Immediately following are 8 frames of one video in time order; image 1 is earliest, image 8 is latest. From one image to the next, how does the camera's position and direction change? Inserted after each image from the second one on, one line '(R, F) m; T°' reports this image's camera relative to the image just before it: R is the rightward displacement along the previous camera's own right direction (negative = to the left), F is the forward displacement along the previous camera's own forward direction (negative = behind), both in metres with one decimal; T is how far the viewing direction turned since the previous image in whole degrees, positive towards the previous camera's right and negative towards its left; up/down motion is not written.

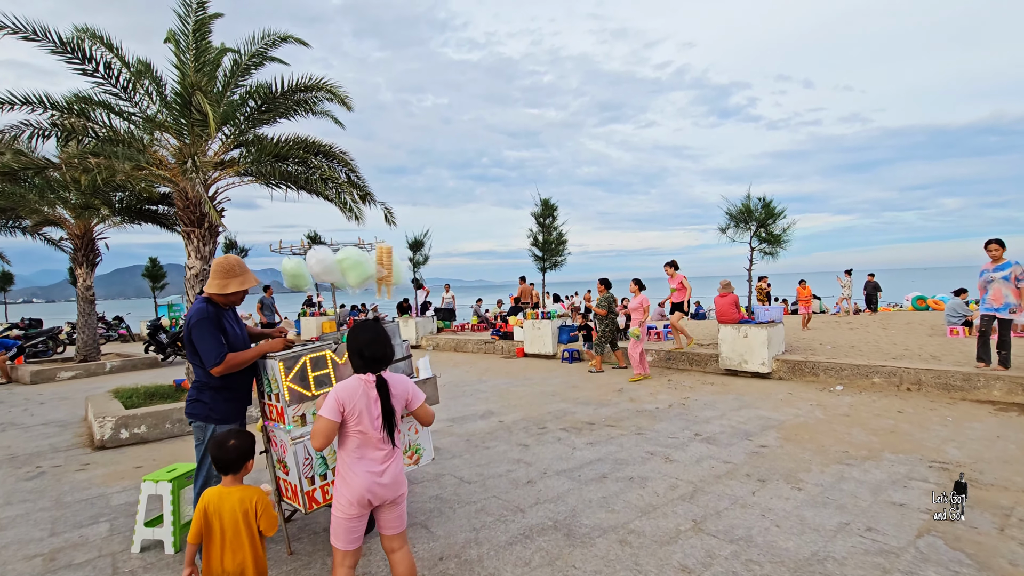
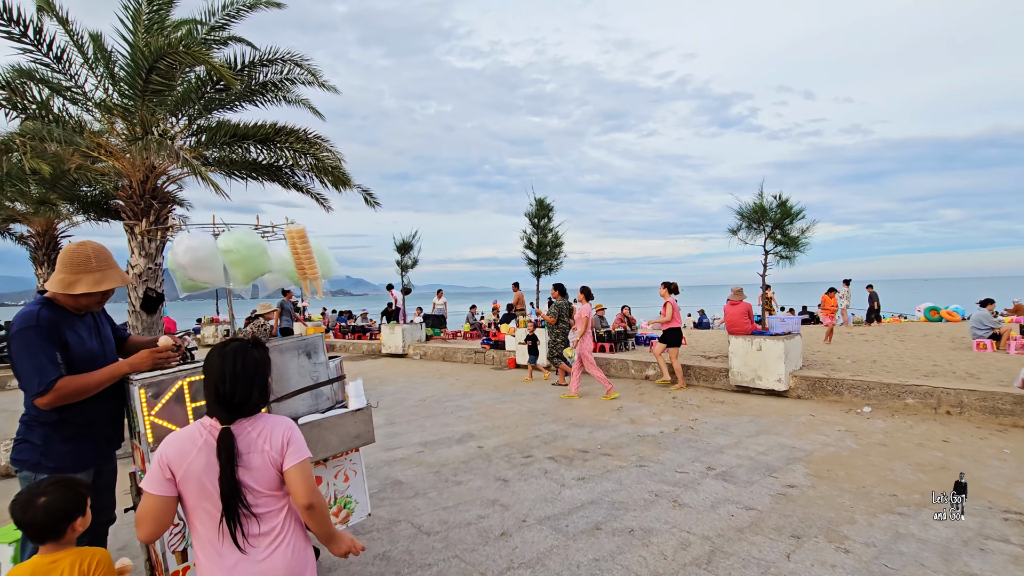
(+0.2, +0.8) m; 0°
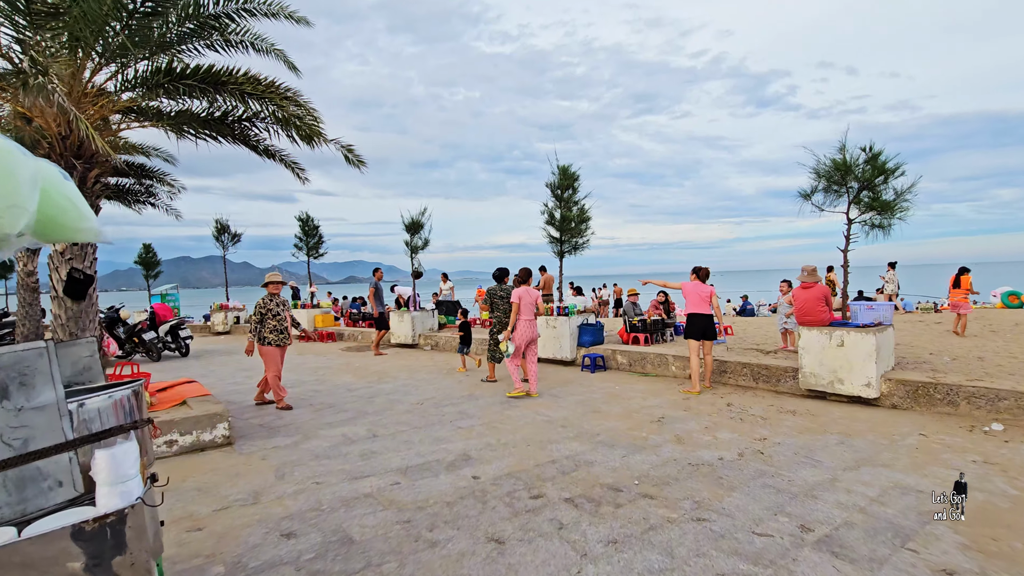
(+0.2, +1.4) m; -3°
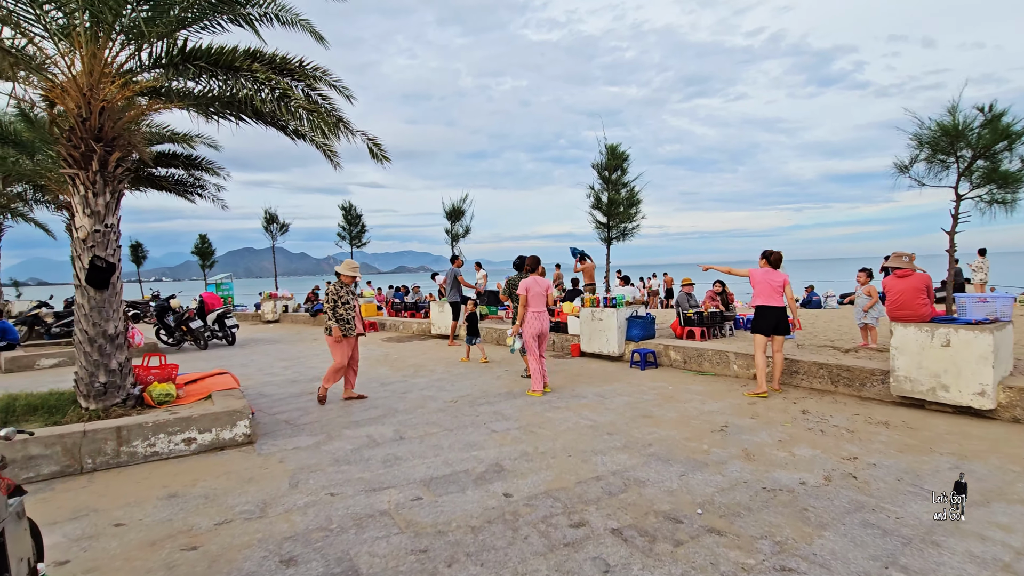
(+0.1, +0.6) m; -5°
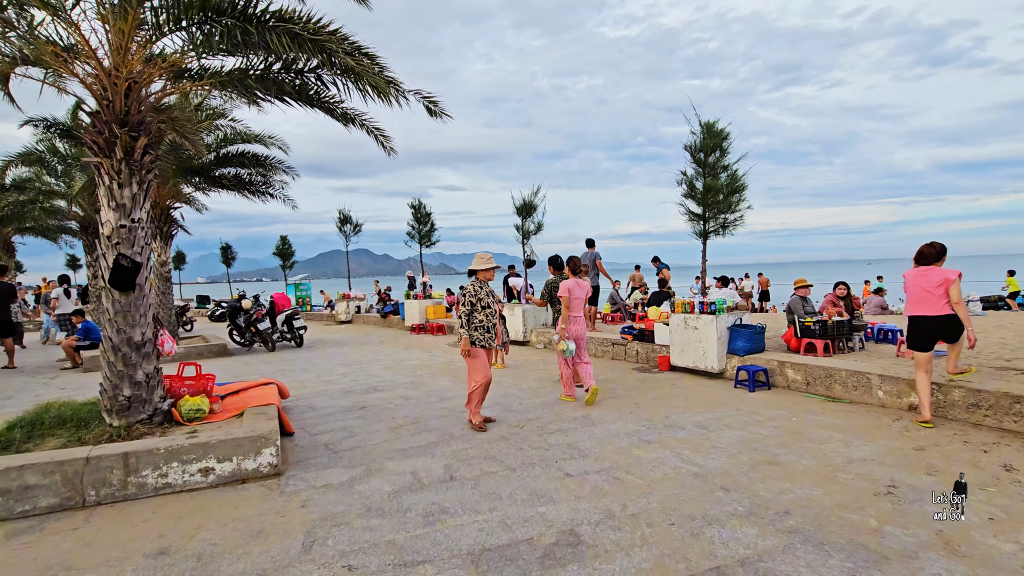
(0.0, +1.0) m; -8°
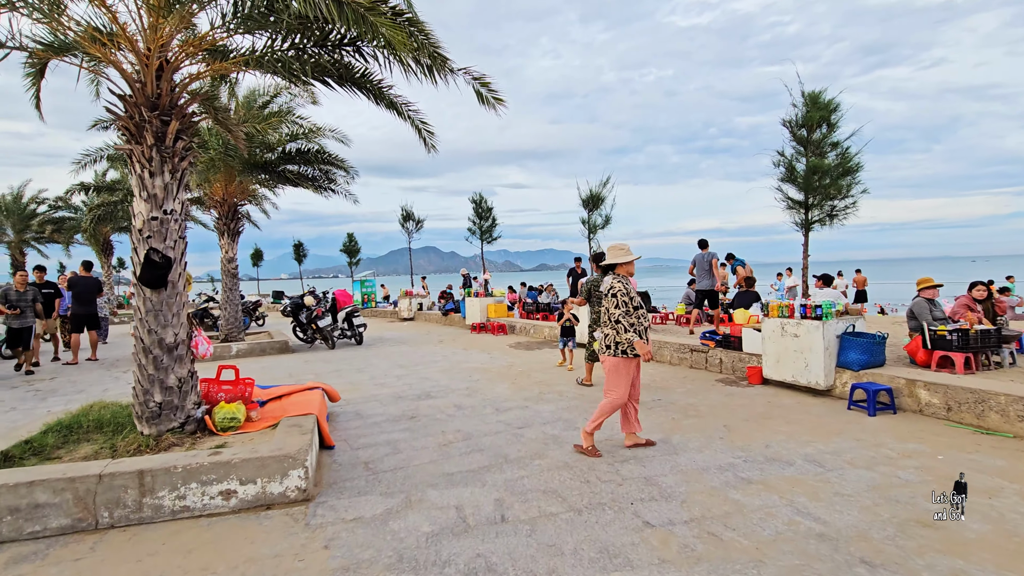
(0.0, +0.7) m; -7°
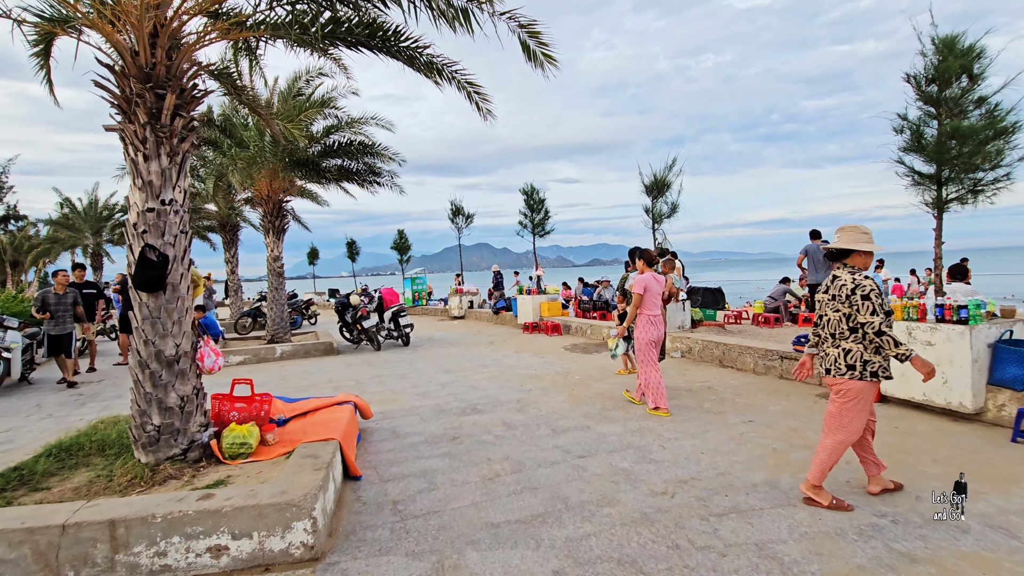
(0.0, +0.8) m; -6°
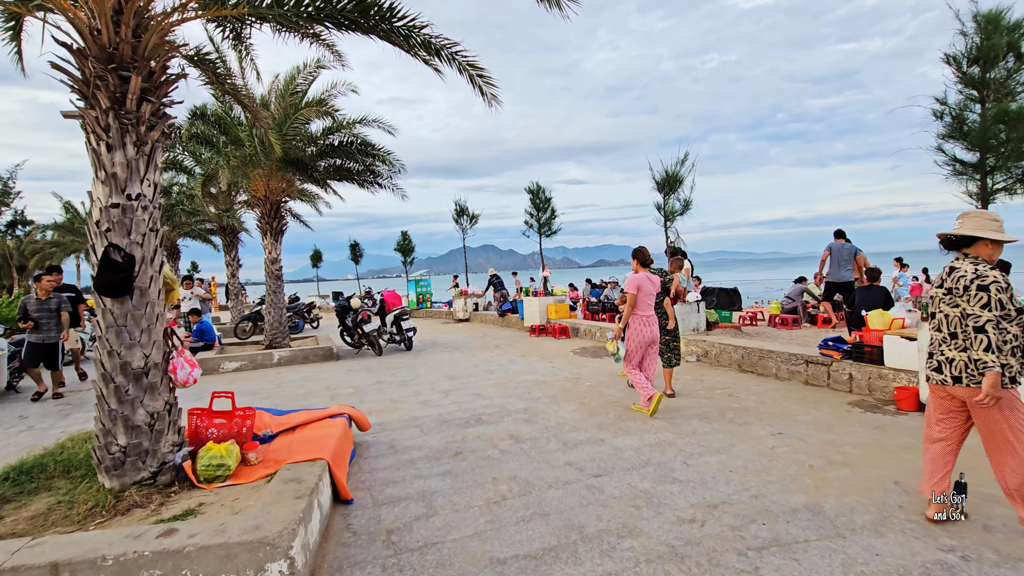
(0.0, +0.4) m; -1°
